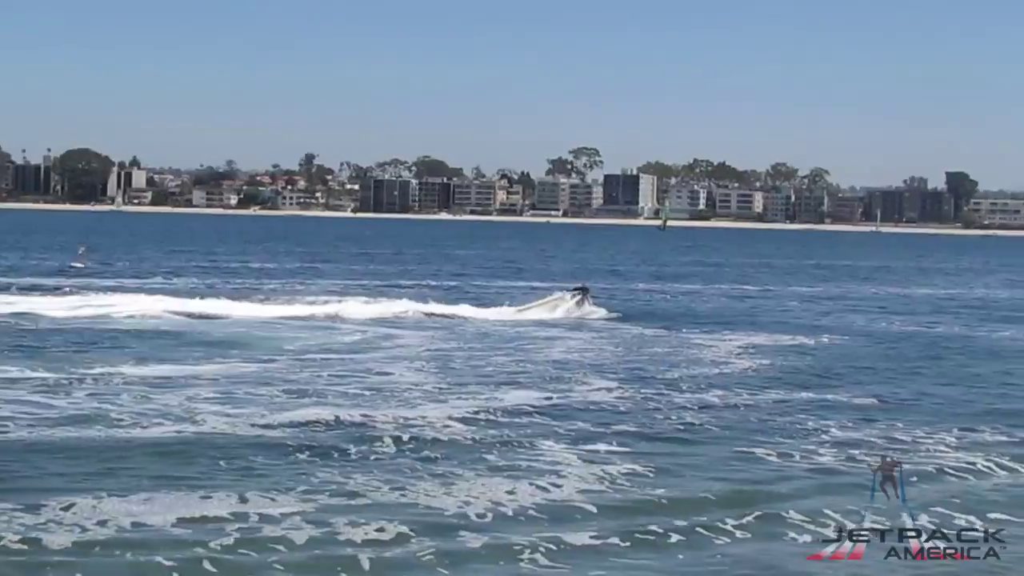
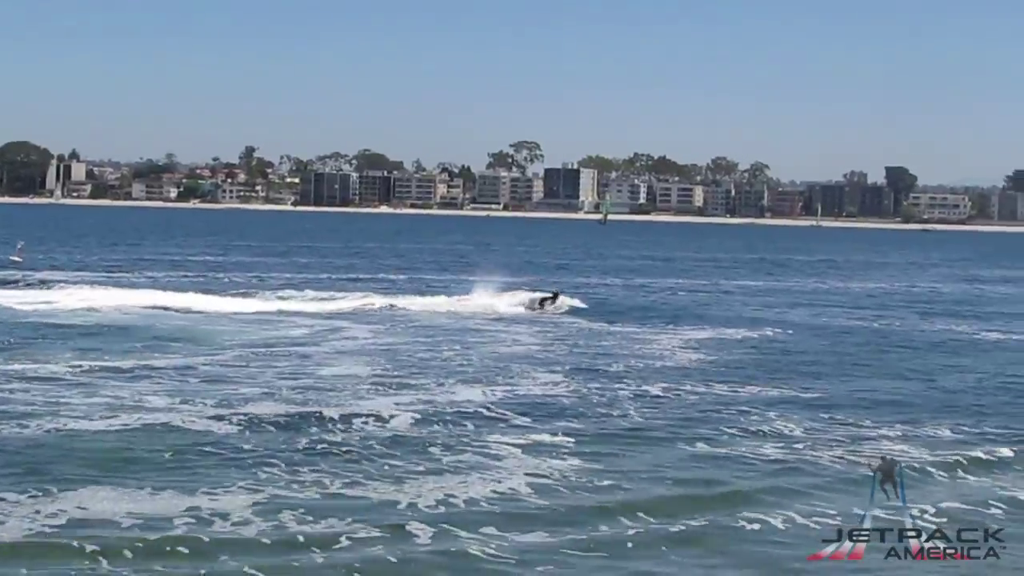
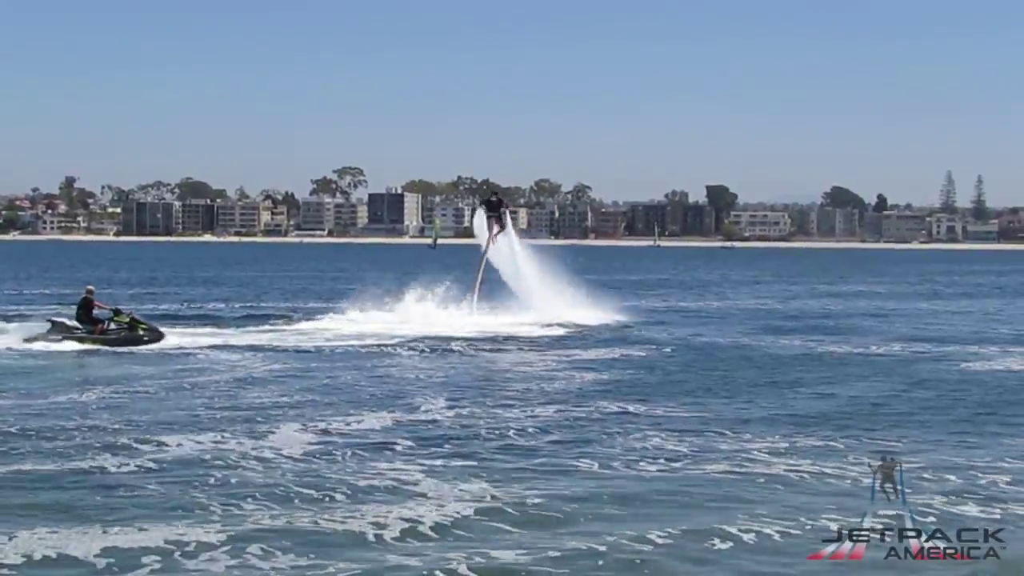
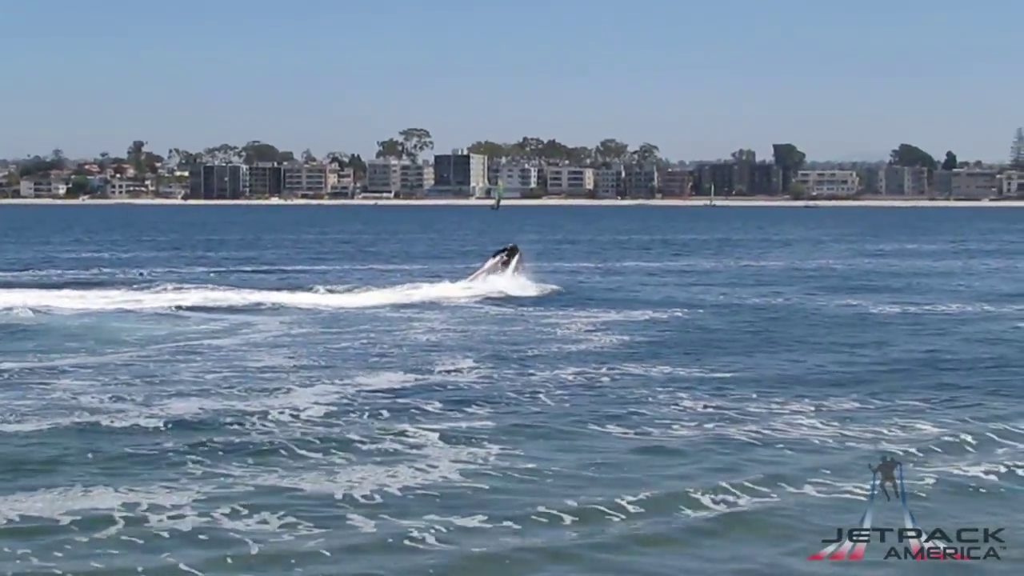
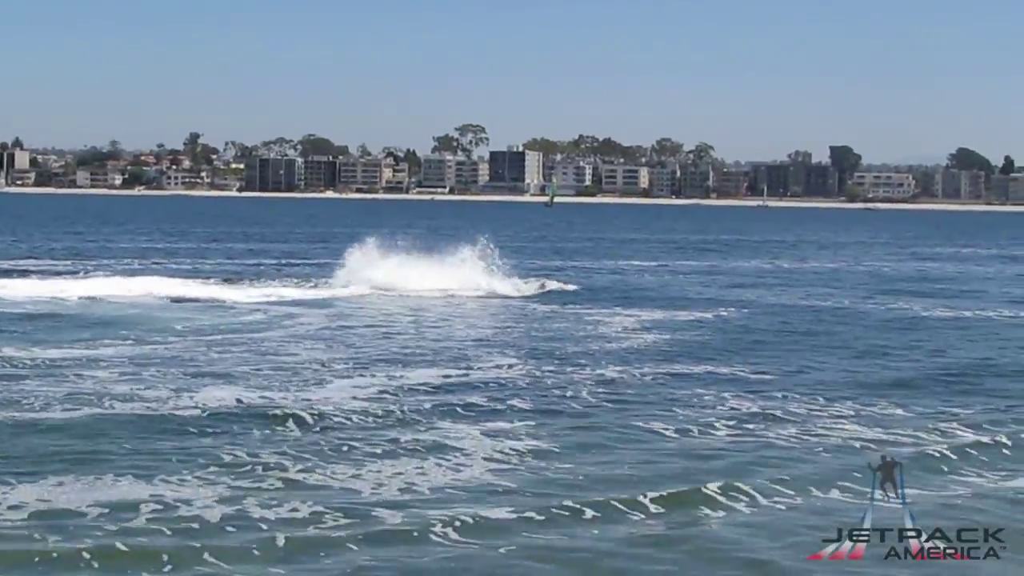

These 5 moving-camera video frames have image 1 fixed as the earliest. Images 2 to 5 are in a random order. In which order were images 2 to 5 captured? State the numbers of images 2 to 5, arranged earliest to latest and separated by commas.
2, 5, 4, 3
